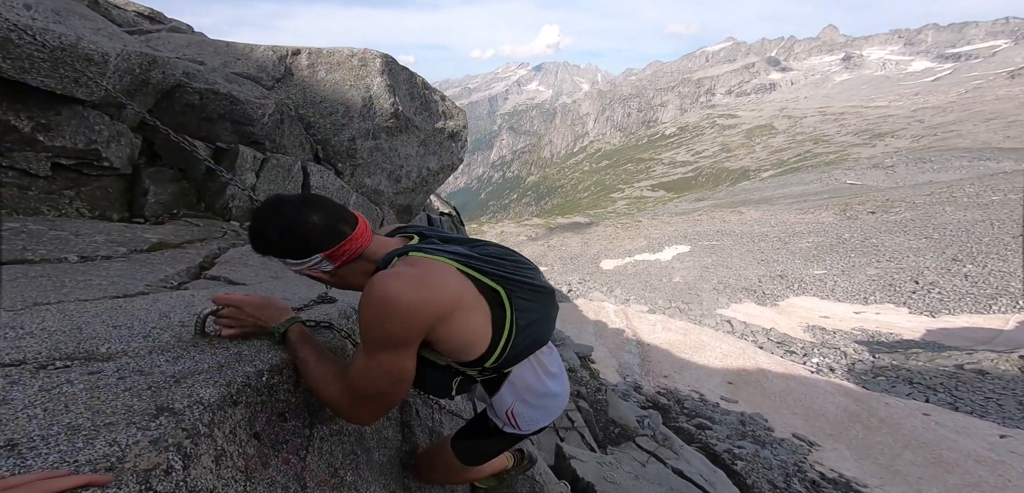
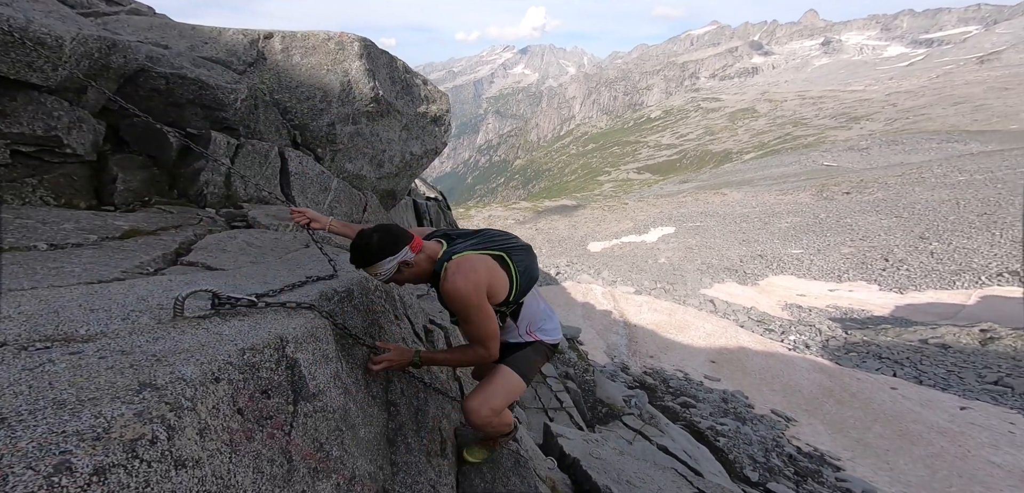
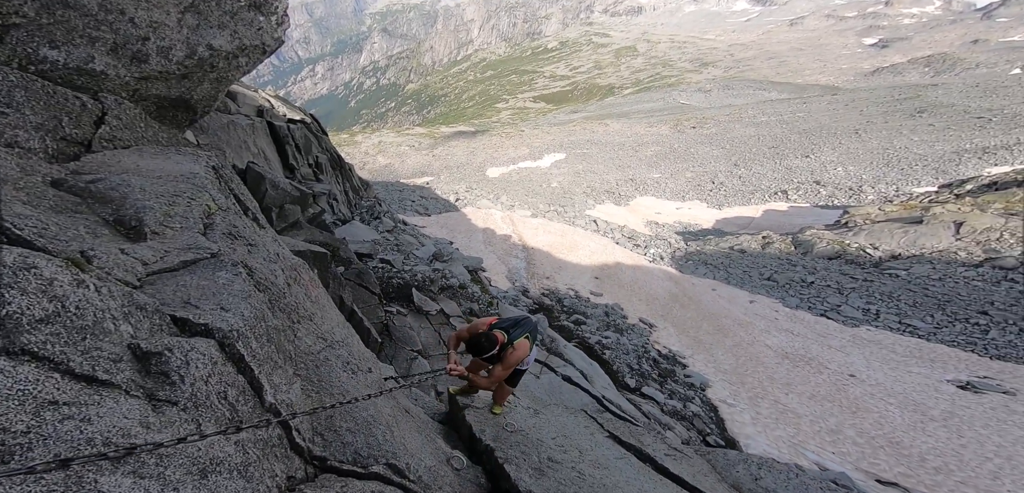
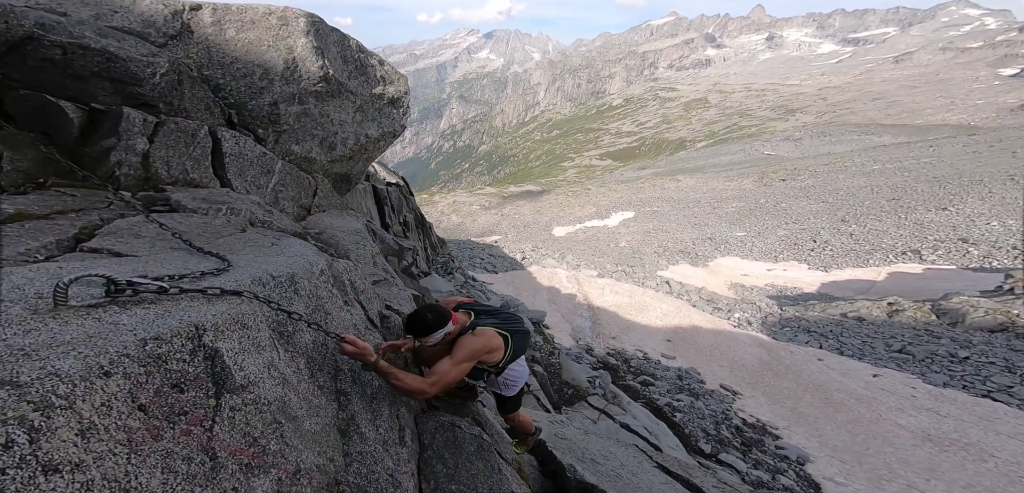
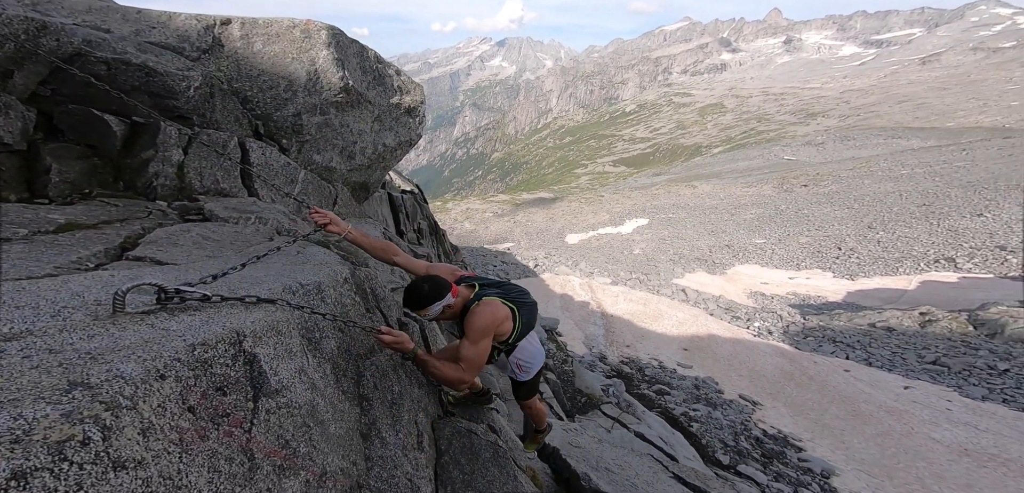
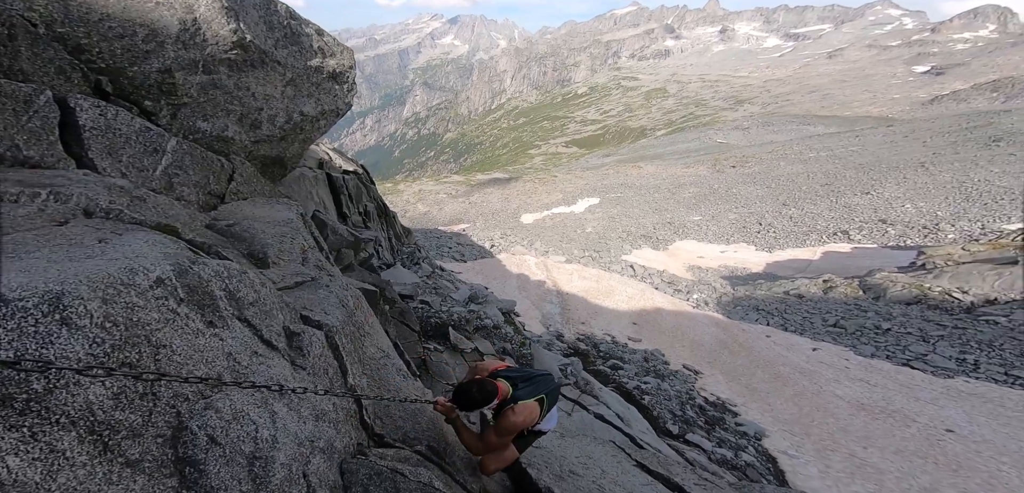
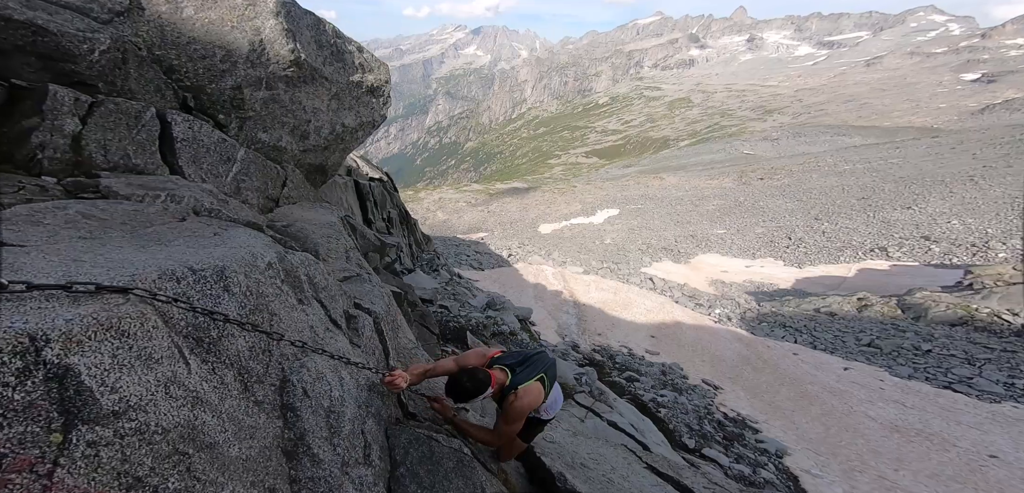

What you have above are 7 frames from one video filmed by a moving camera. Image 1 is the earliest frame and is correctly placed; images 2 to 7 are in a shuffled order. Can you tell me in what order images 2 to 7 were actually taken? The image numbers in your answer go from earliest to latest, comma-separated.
2, 5, 4, 7, 6, 3
